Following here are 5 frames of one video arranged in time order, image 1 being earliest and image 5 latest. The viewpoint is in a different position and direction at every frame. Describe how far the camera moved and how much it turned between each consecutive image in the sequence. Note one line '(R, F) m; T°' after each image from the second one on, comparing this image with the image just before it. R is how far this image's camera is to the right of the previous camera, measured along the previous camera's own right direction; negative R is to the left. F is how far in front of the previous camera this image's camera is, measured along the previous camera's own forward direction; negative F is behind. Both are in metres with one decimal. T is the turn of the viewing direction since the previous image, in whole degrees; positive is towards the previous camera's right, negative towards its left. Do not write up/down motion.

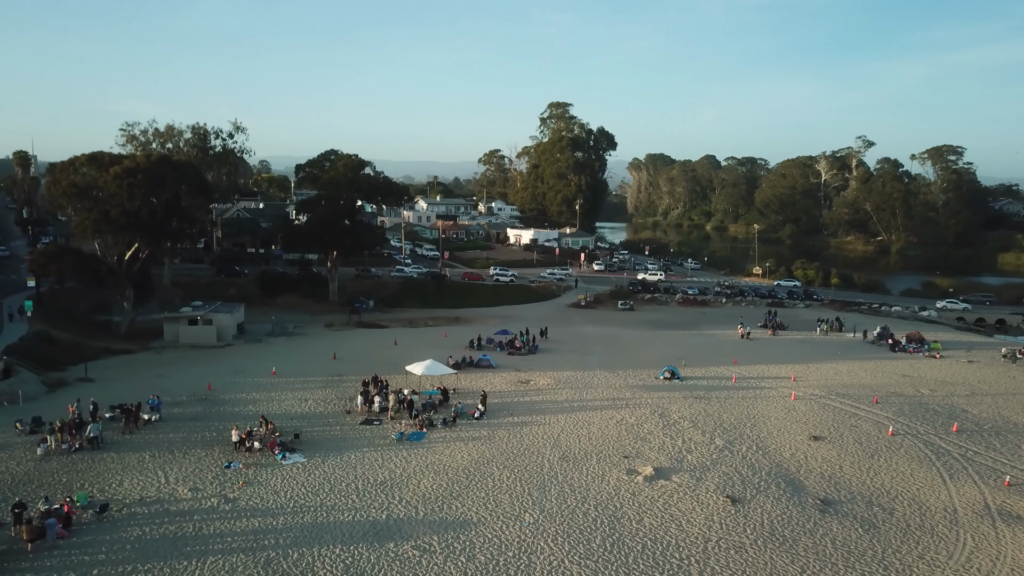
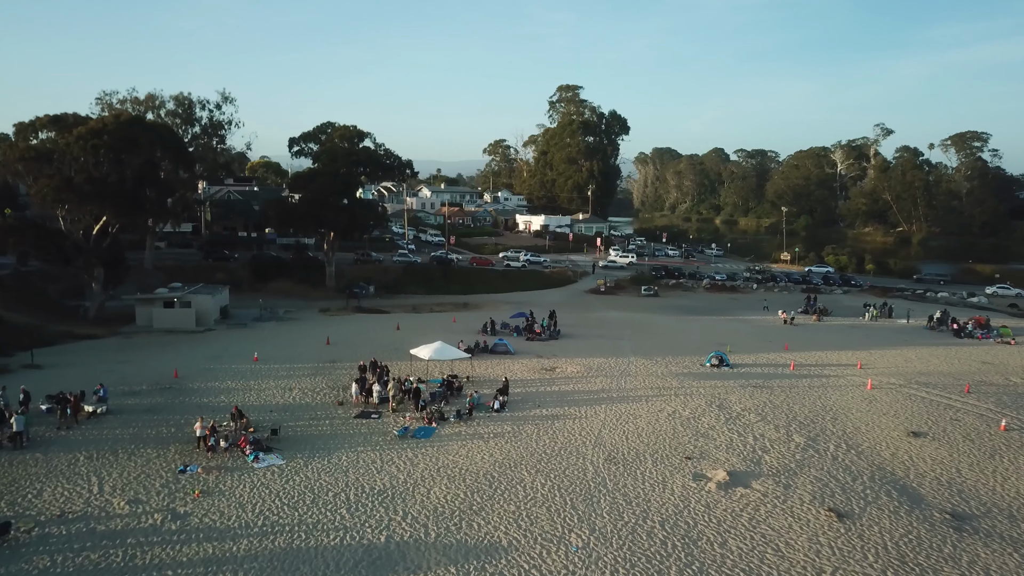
(-0.7, +5.0) m; 0°
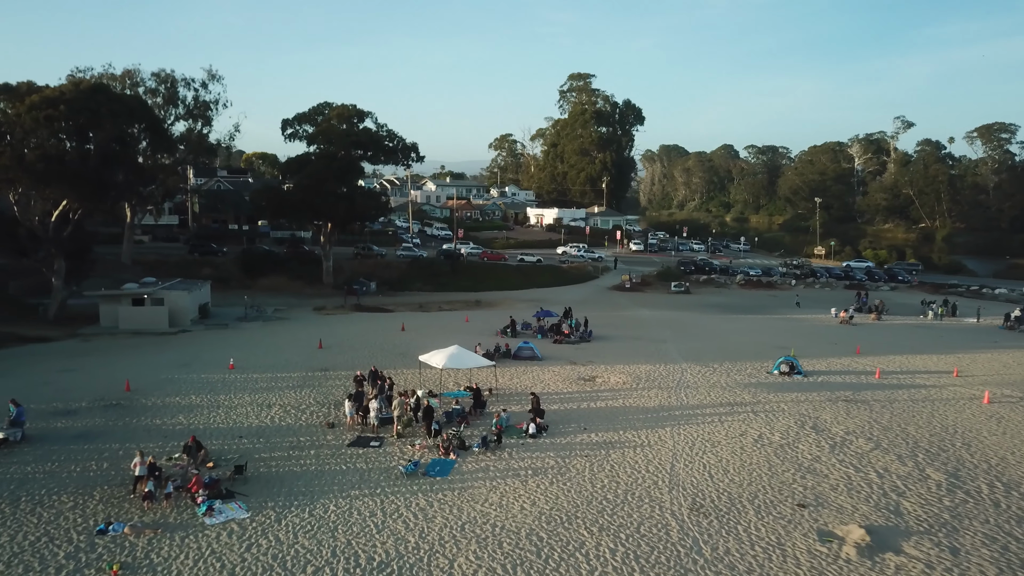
(-0.8, +5.2) m; 0°
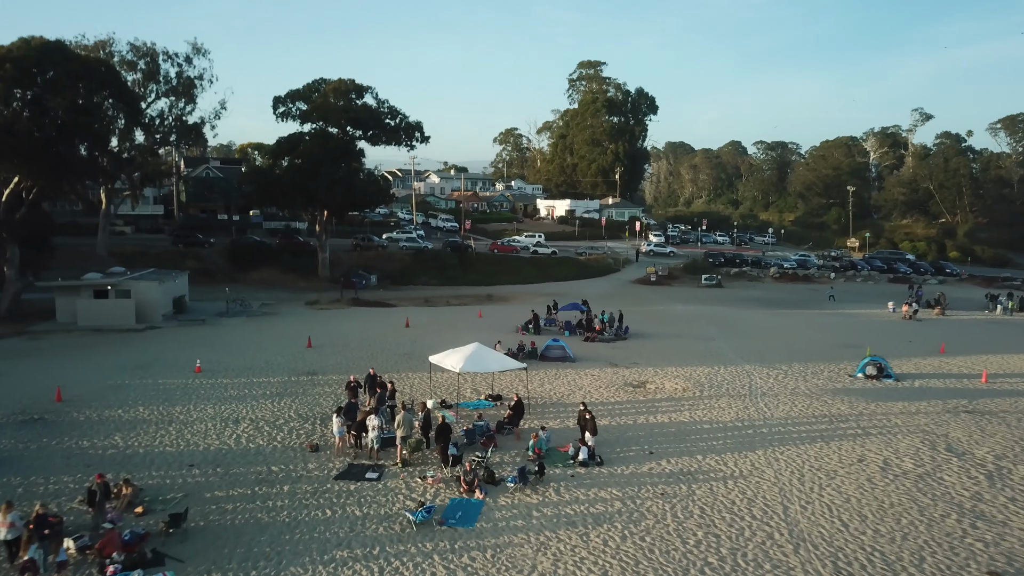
(-0.7, +4.5) m; 0°
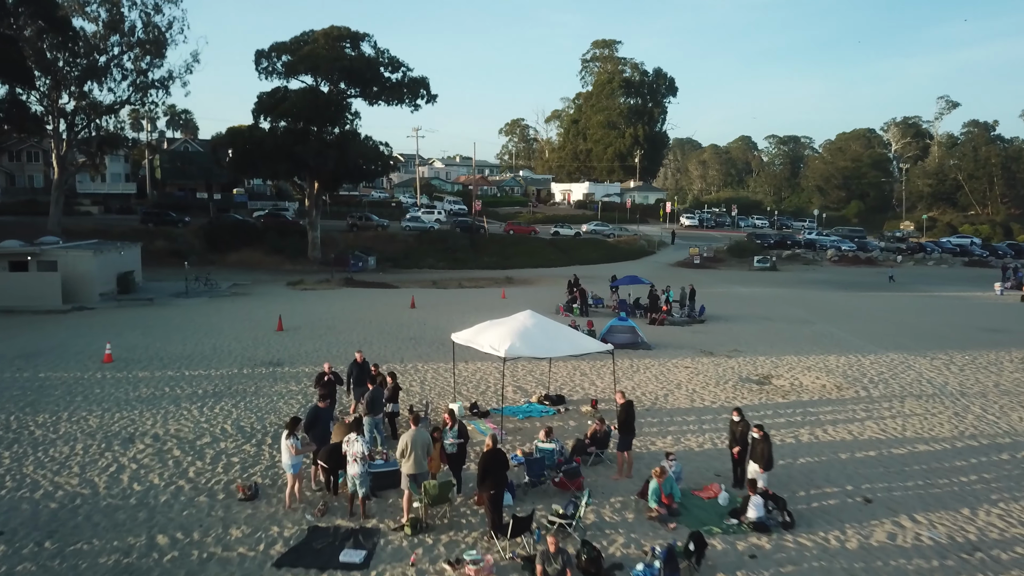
(-0.9, +6.3) m; 0°
